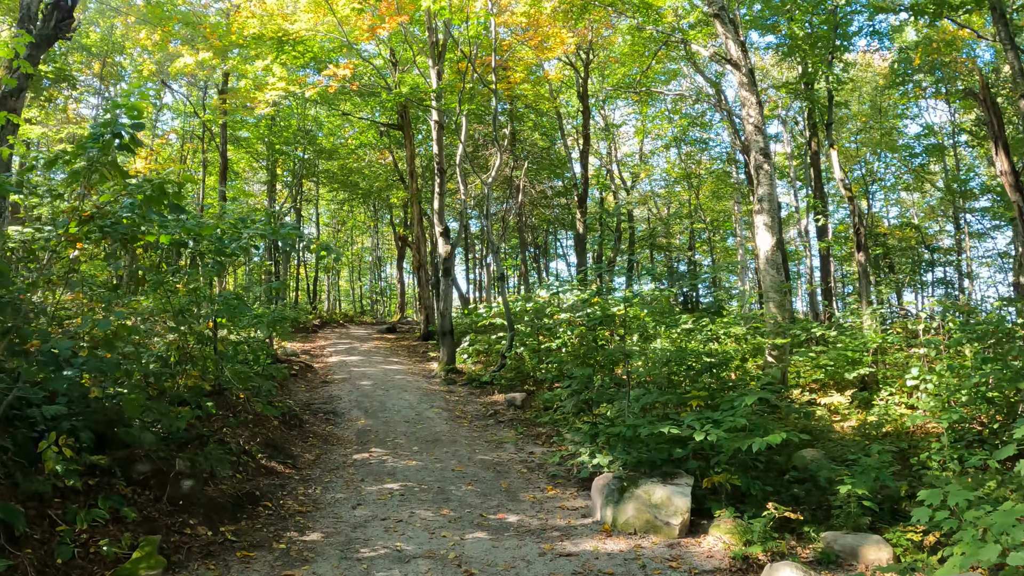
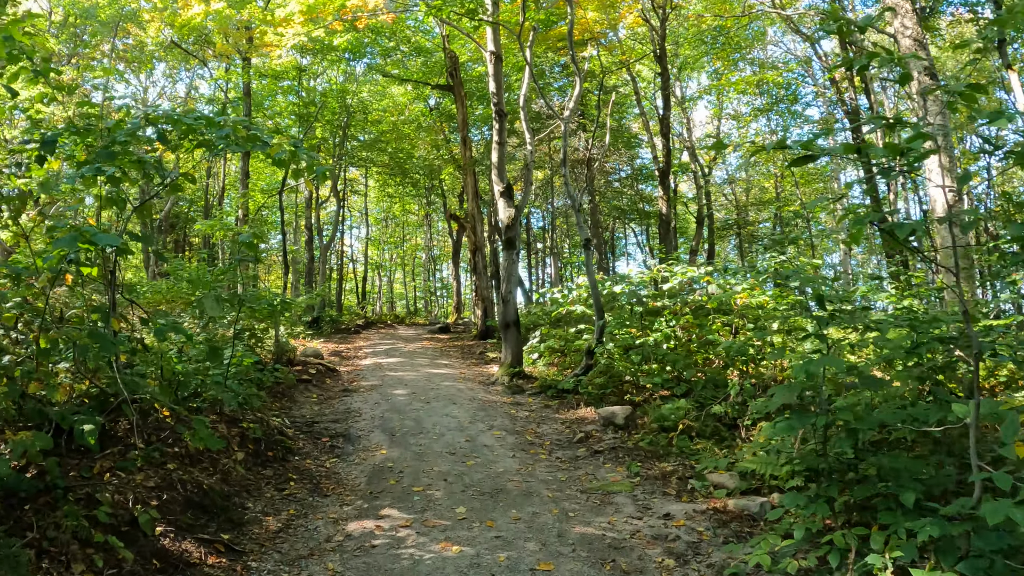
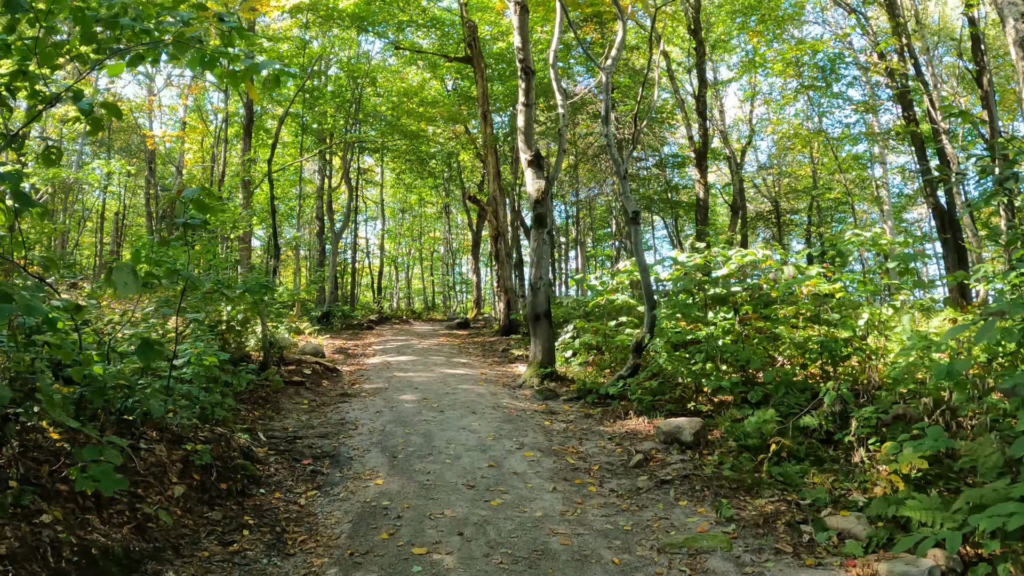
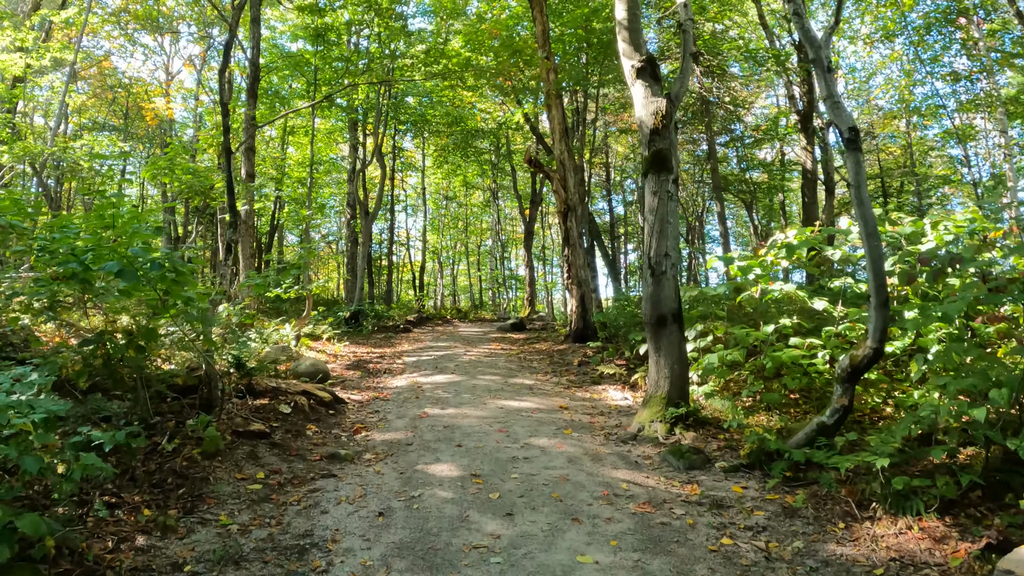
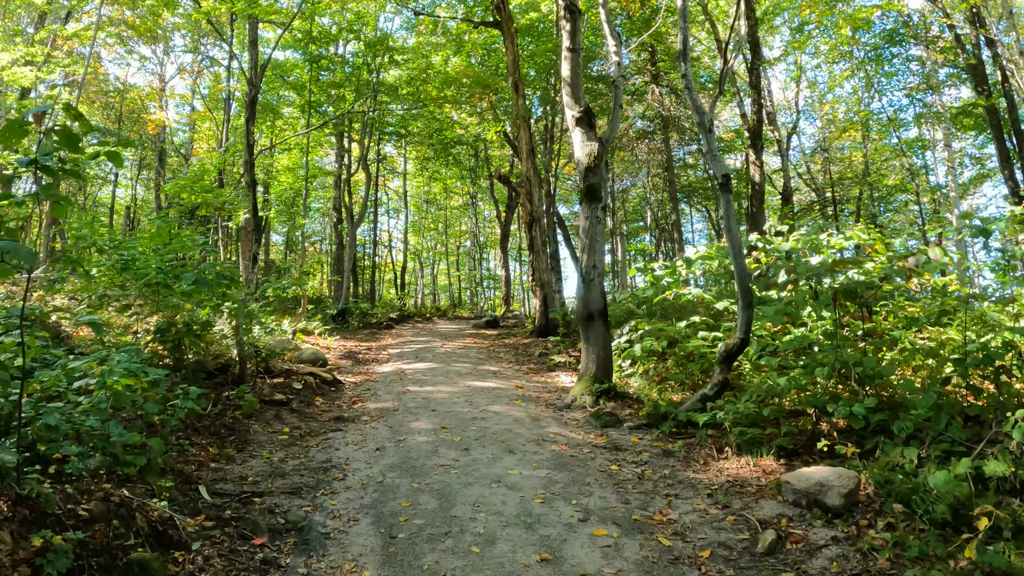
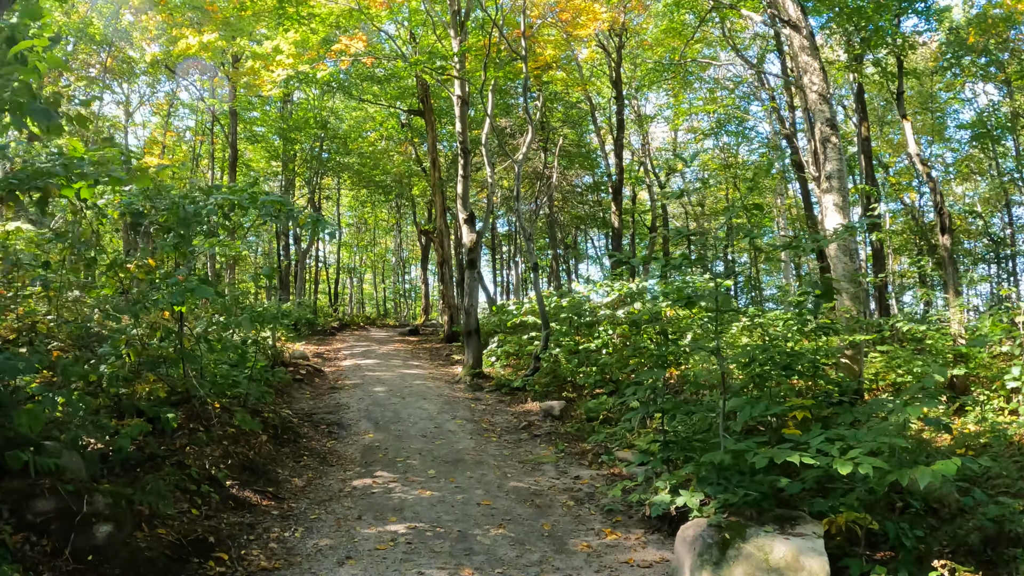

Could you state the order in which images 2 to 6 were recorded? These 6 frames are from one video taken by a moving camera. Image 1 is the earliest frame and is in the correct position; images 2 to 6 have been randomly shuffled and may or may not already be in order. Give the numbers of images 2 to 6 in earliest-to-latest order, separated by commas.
6, 2, 3, 5, 4
